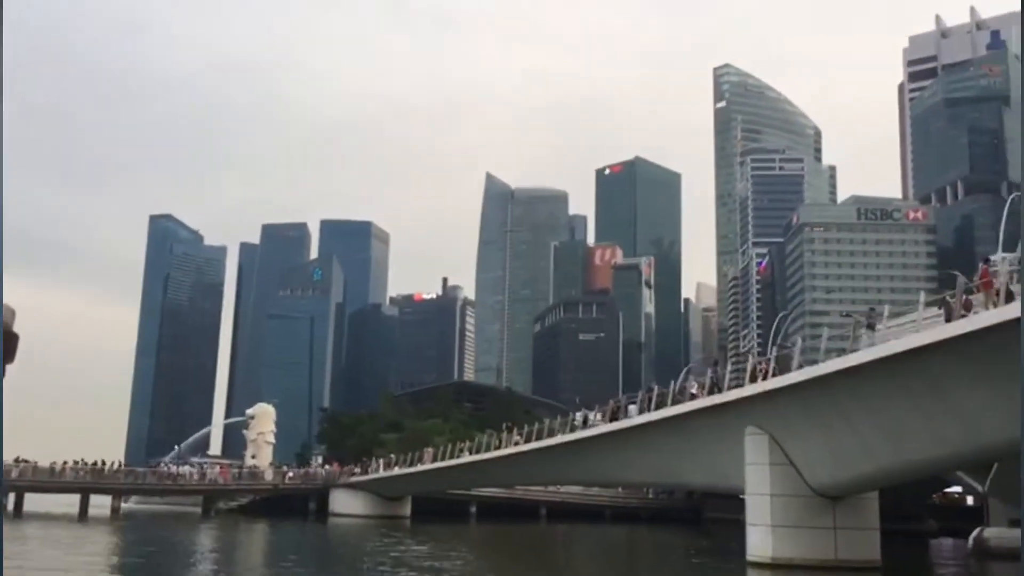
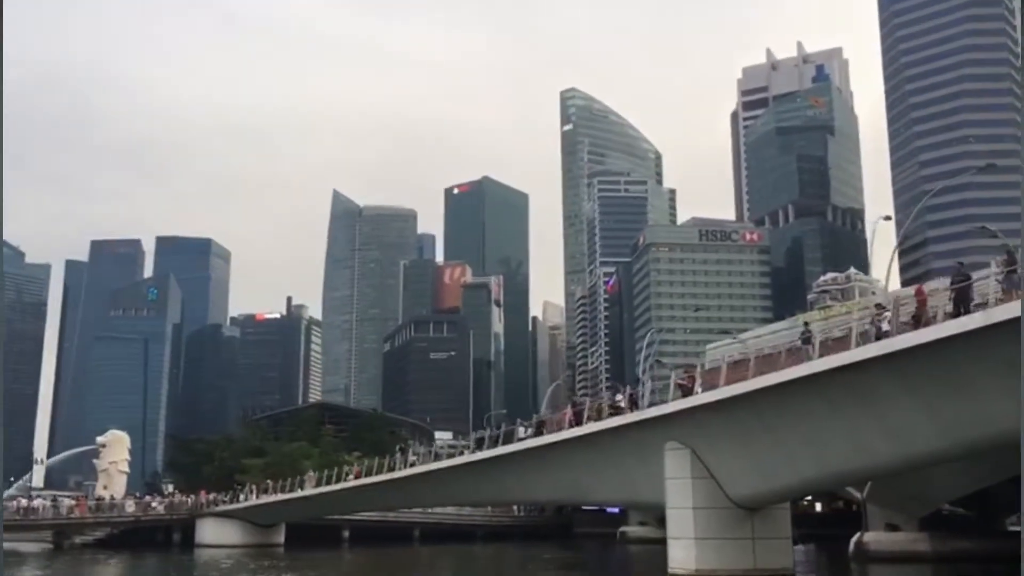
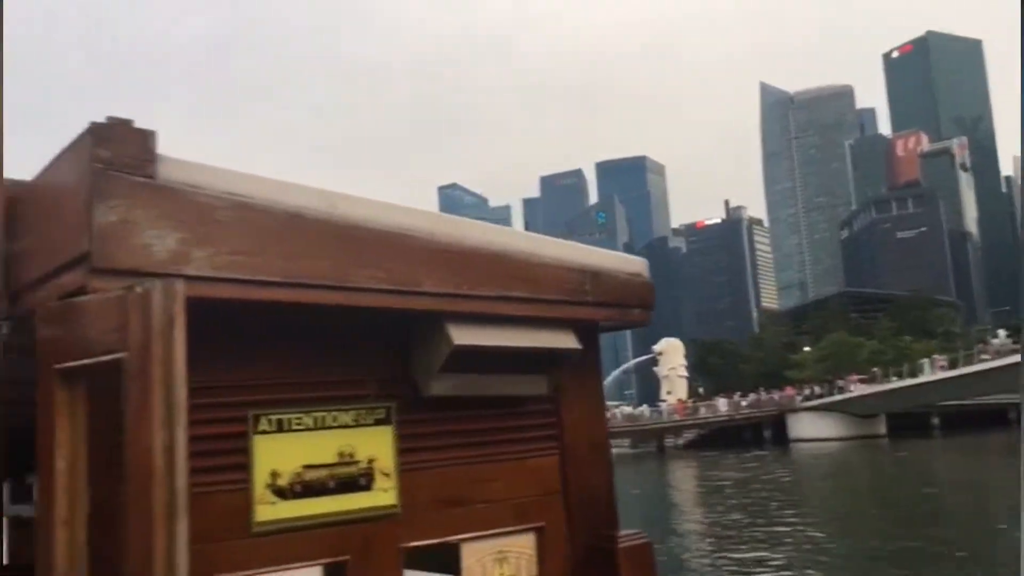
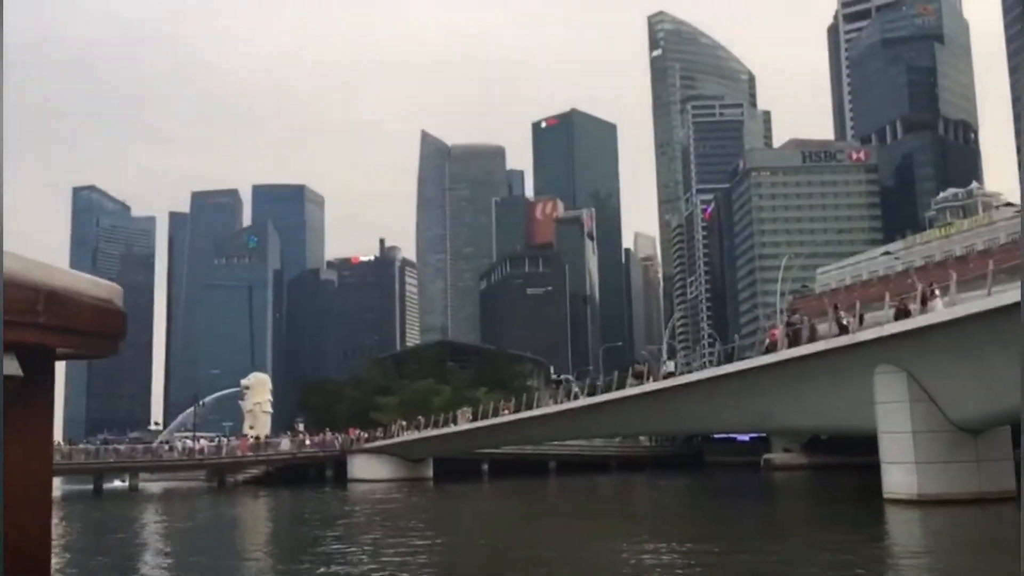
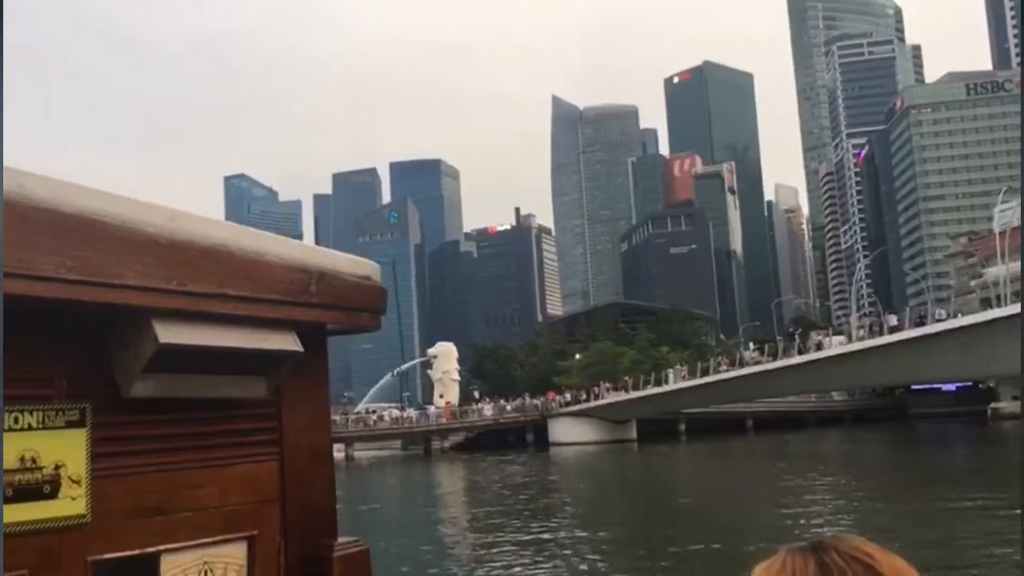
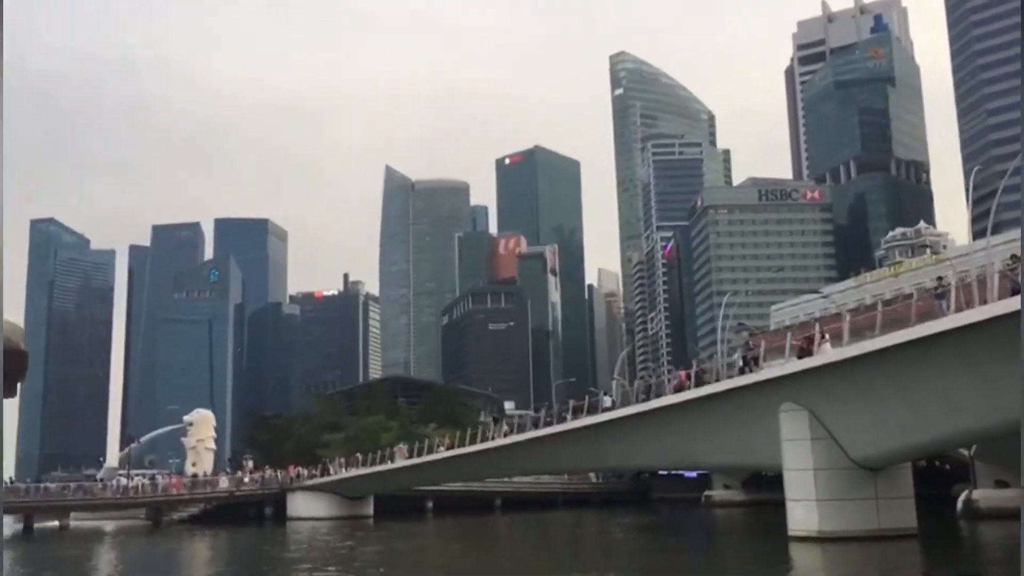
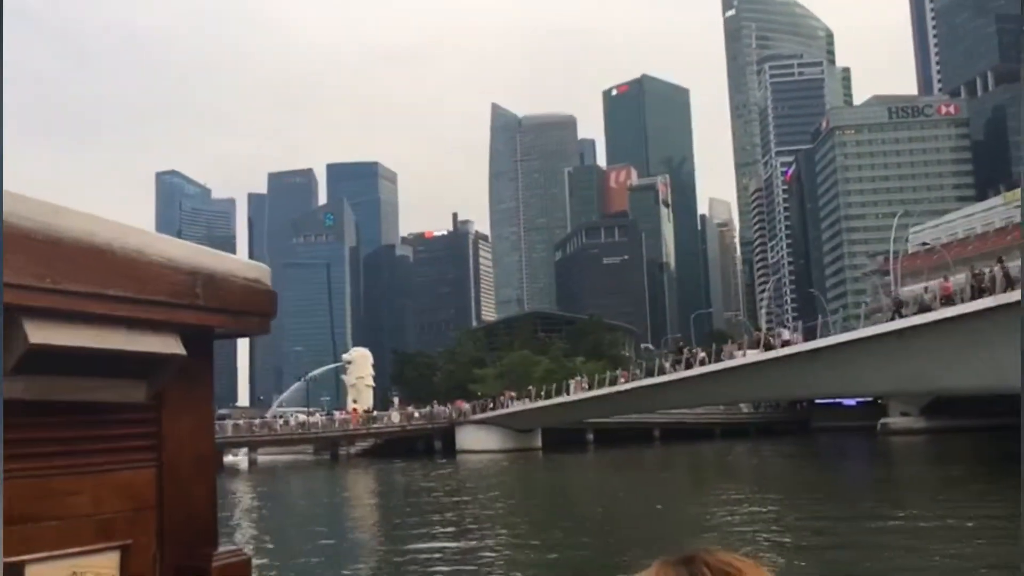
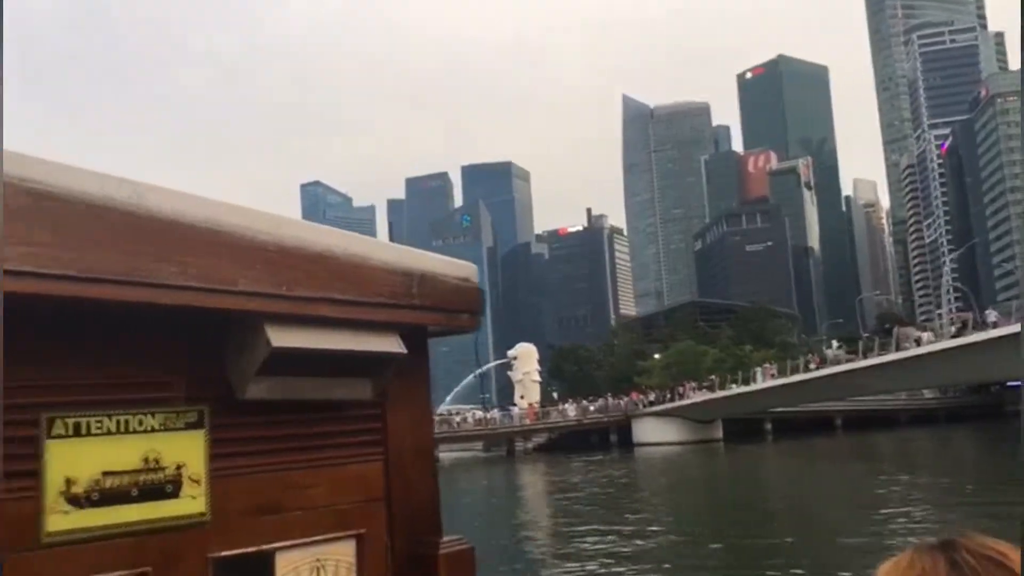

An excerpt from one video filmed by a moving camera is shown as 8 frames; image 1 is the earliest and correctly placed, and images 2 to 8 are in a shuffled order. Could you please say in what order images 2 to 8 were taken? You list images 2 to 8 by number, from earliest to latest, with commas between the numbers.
2, 6, 4, 7, 5, 8, 3
